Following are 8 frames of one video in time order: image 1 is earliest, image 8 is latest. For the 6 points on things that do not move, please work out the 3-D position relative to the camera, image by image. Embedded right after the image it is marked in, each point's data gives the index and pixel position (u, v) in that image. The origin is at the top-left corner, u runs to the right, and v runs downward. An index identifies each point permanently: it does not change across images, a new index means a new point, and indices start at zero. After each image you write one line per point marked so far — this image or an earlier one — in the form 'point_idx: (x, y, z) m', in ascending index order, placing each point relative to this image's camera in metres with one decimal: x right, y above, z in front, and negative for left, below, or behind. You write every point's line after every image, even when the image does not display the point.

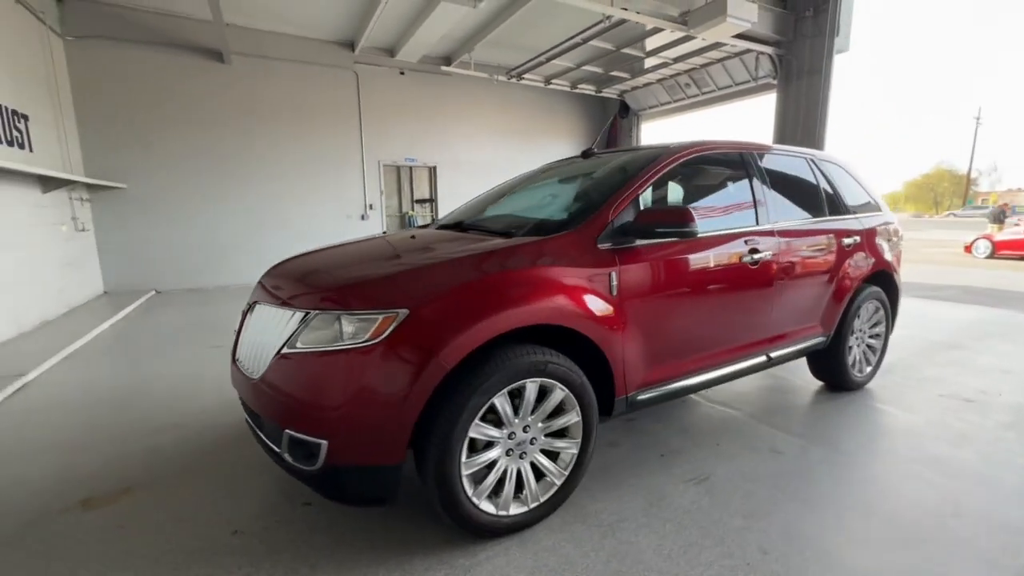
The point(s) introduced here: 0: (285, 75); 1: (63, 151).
0: (-4.3, +4.0, +8.4) m
1: (-6.6, +2.0, +6.6) m
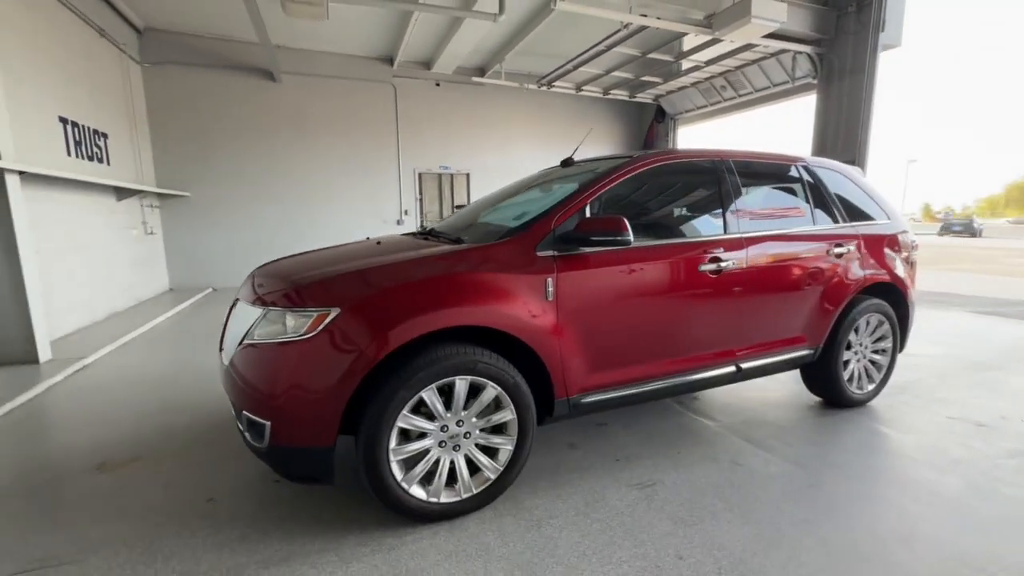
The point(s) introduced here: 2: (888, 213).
0: (-3.7, +4.0, +9.0) m
1: (-6.3, +2.1, +7.5) m
2: (+2.9, +0.6, +3.5) m
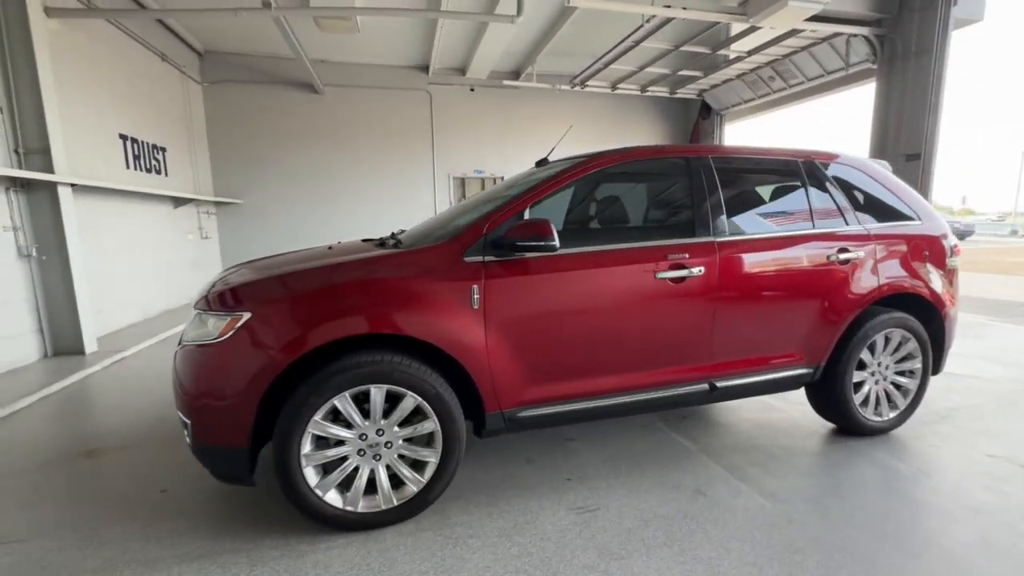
0: (-3.0, +3.9, +9.4) m
1: (-5.8, +2.1, +8.2) m
2: (+2.8, +0.5, +3.0) m
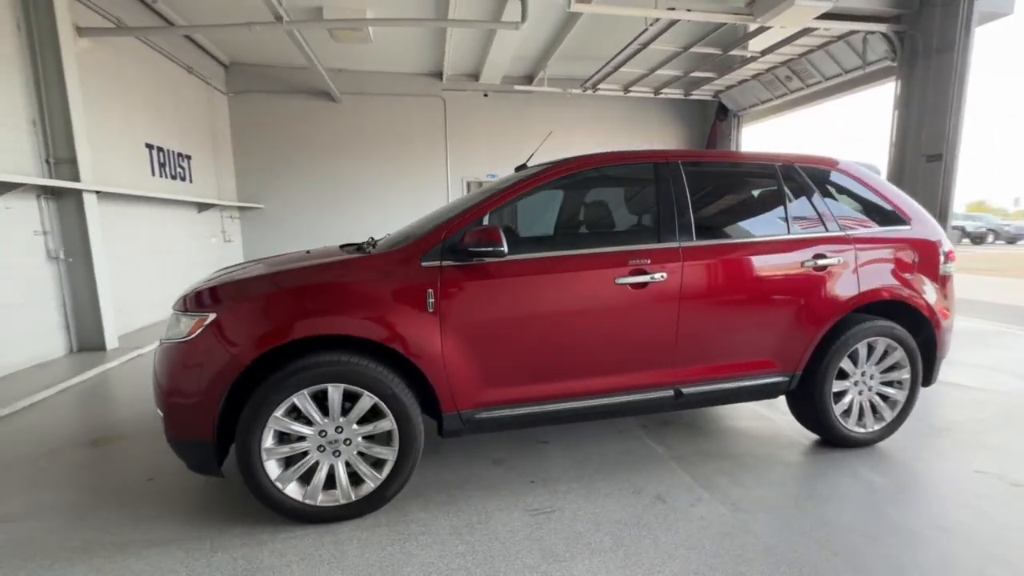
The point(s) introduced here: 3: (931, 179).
0: (-2.8, +3.9, +9.6) m
1: (-5.6, +2.1, +8.6) m
2: (+2.6, +0.5, +2.9) m
3: (+5.7, +1.5, +6.1) m
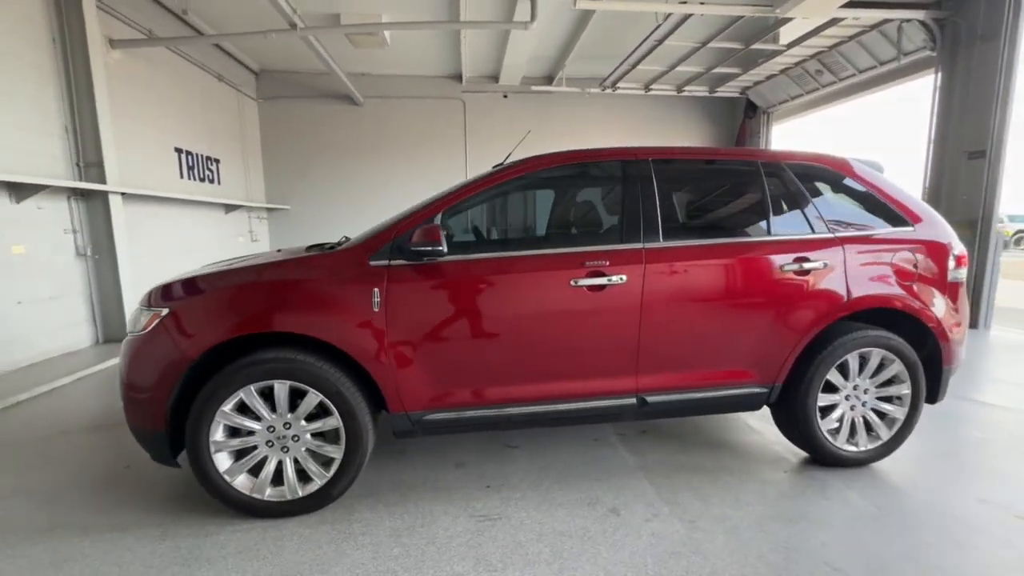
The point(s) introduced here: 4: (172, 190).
0: (-2.4, +3.9, +9.8) m
1: (-5.3, +2.1, +9.0) m
2: (+2.4, +0.4, +2.7) m
3: (+5.8, +1.4, +5.6) m
4: (-4.9, +1.4, +6.5) m
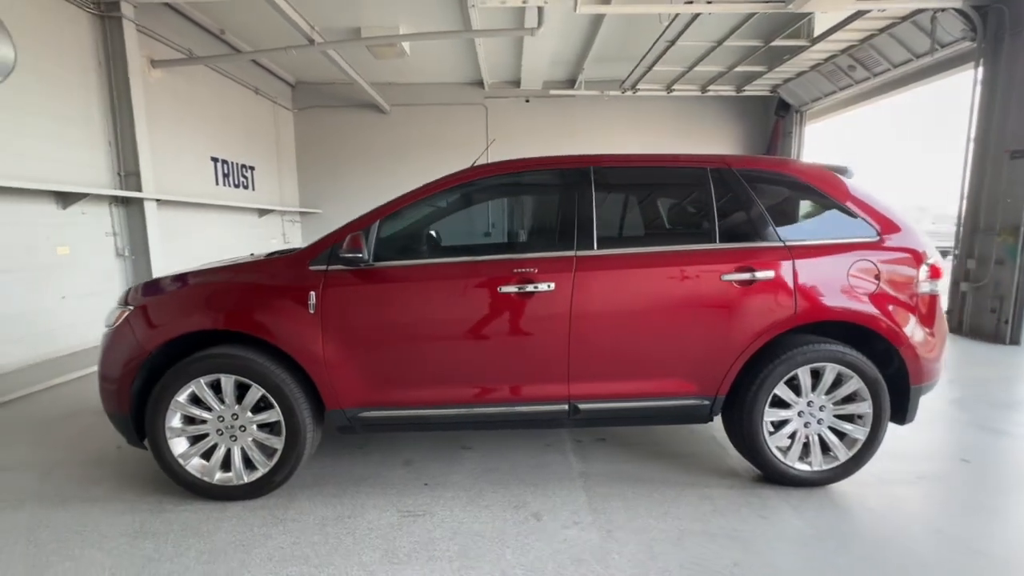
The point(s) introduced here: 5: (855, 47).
0: (-1.9, +3.8, +10.1) m
1: (-4.9, +2.1, +9.6) m
2: (+2.1, +0.3, +2.5) m
3: (+5.7, +1.2, +5.1) m
4: (-4.8, +1.5, +7.1) m
5: (+5.2, +3.6, +6.7) m
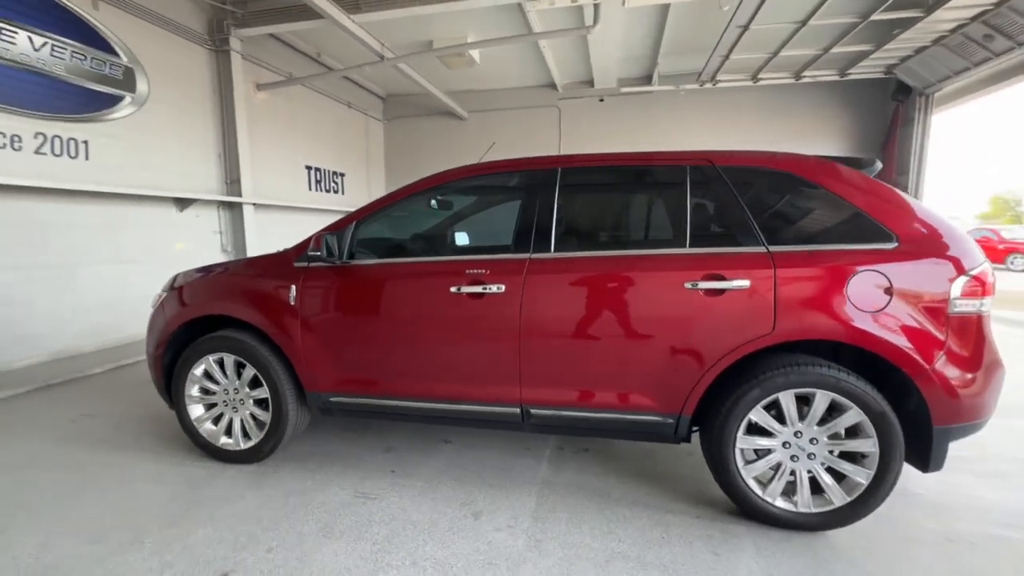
0: (-0.2, +3.8, +10.4) m
1: (-3.4, +2.3, +10.6) m
2: (+1.9, +0.3, +2.1) m
3: (+6.0, +1.0, +3.8) m
4: (-3.8, +1.6, +8.1) m
5: (+5.9, +3.4, +5.5) m
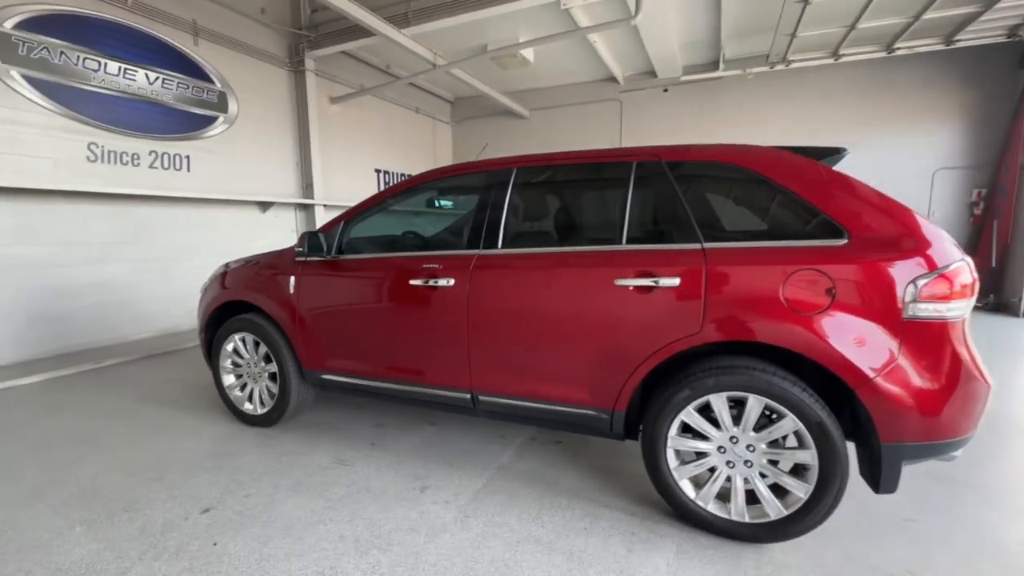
0: (+1.2, +3.9, +10.4) m
1: (-1.9, +2.4, +11.2) m
2: (+1.5, +0.3, +1.9) m
3: (+5.9, +0.9, +2.7) m
4: (-2.9, +1.7, +8.9) m
5: (+6.2, +3.3, +4.4) m
